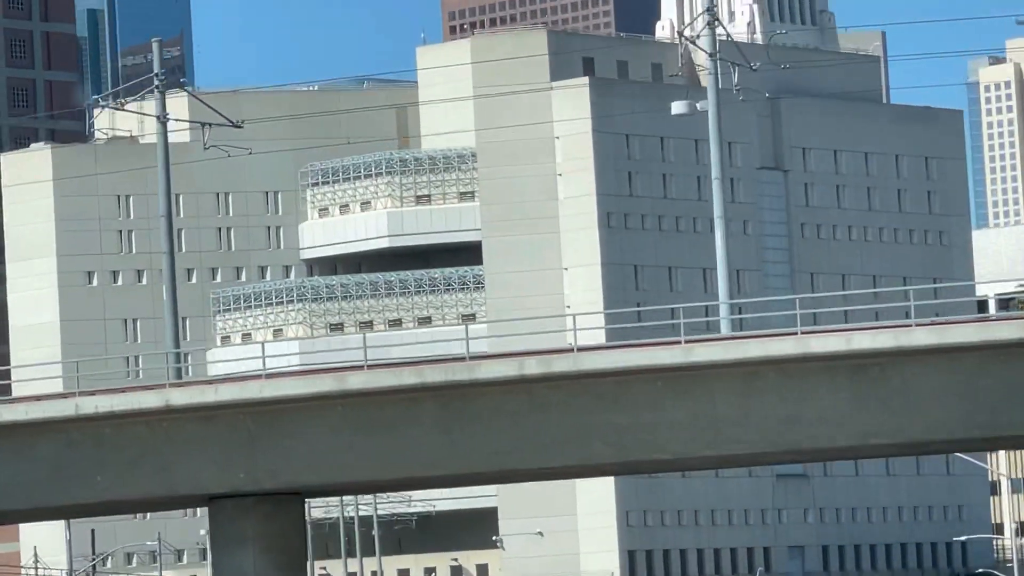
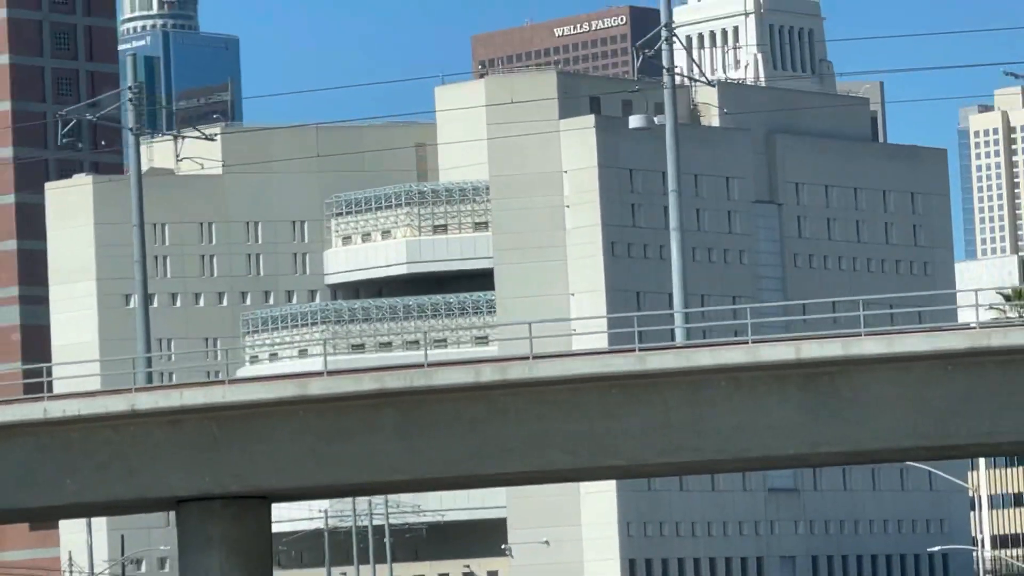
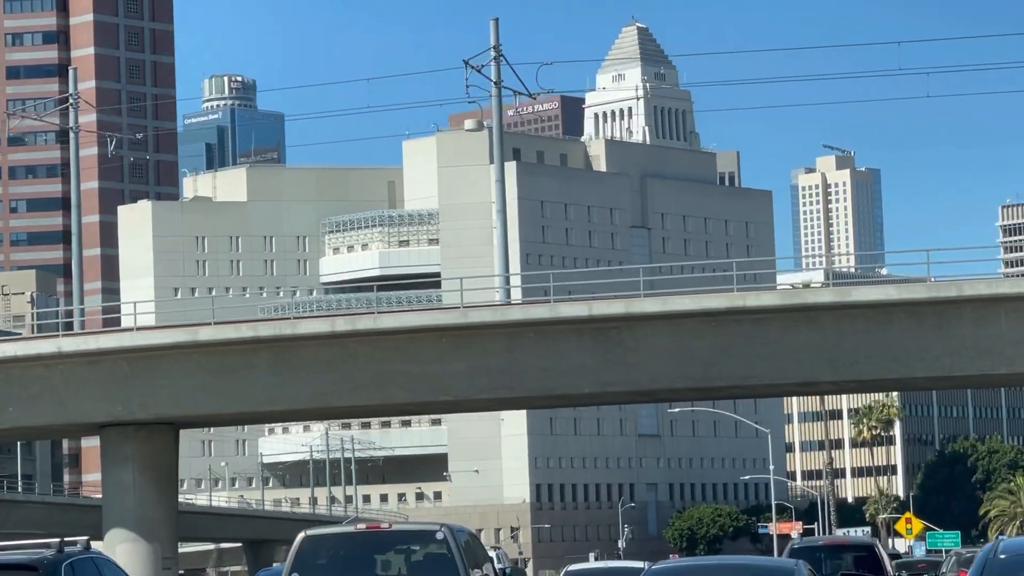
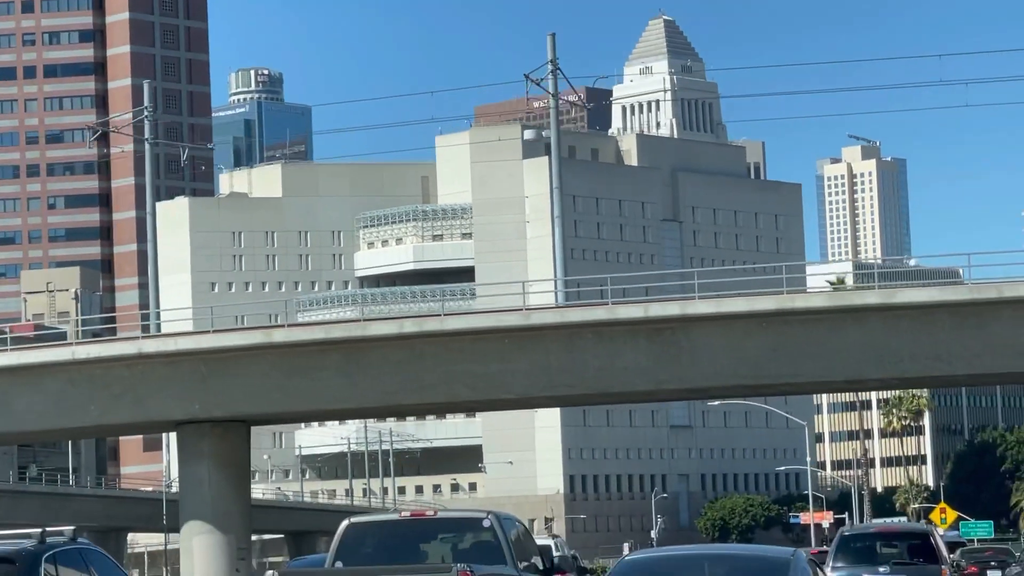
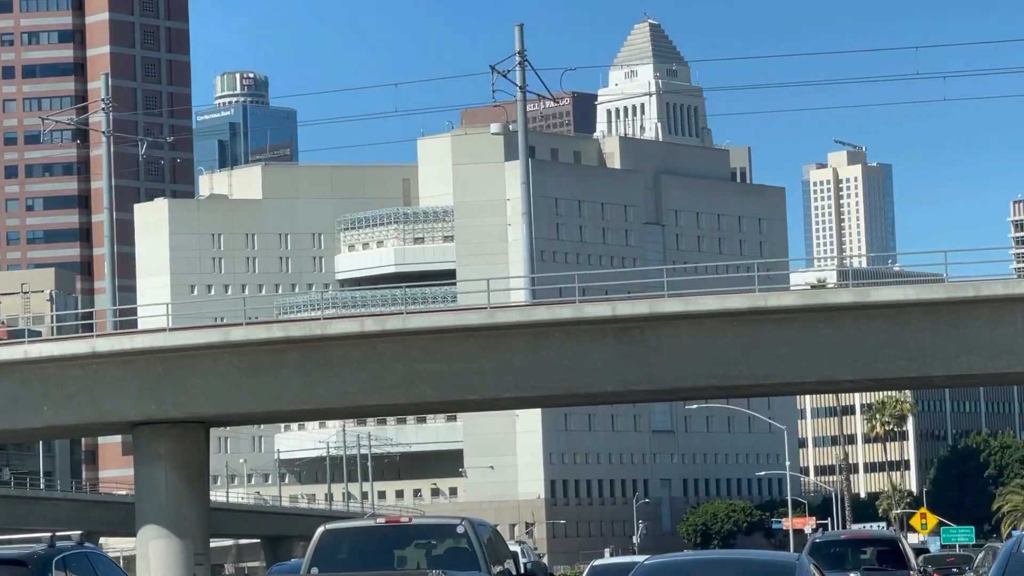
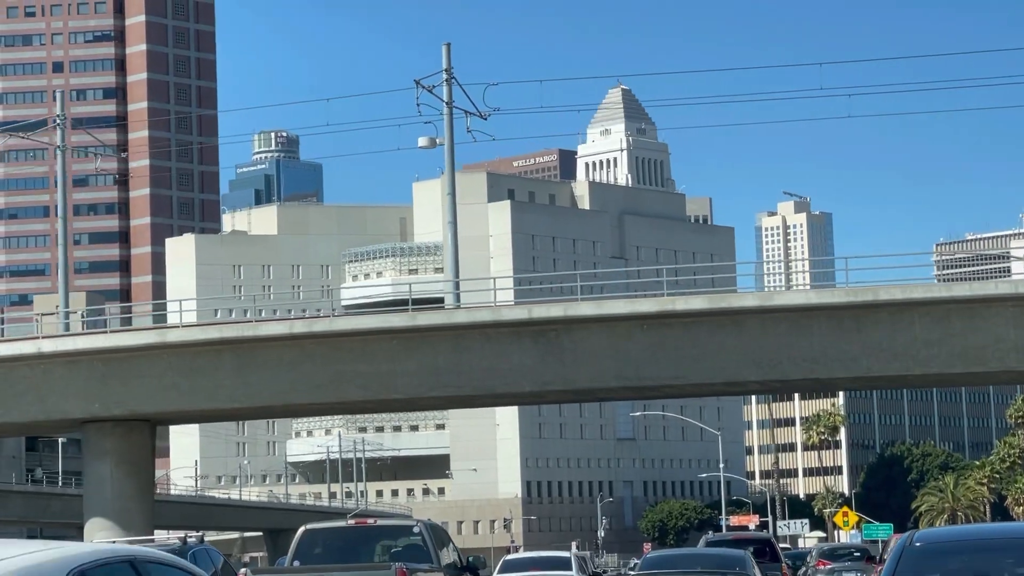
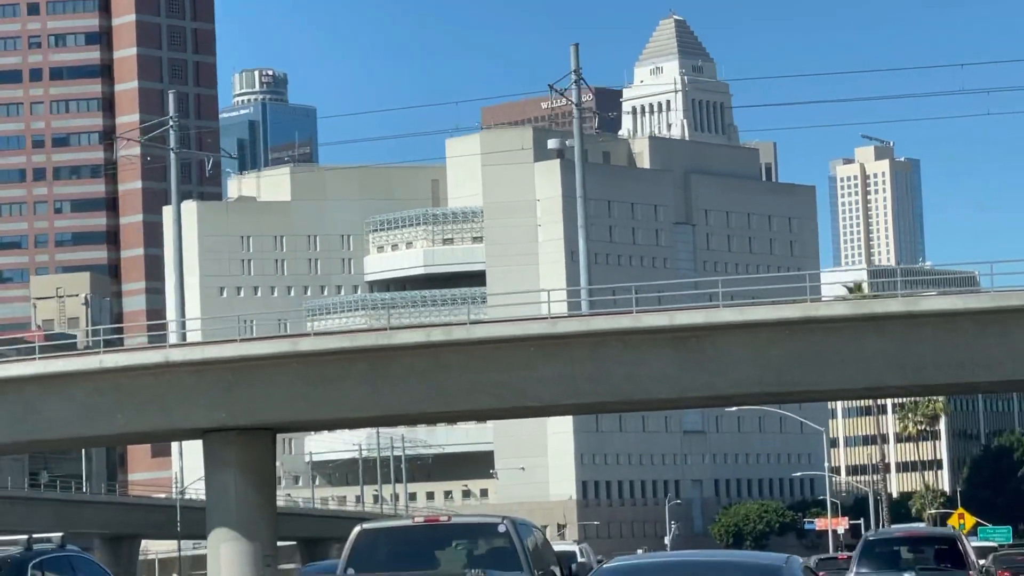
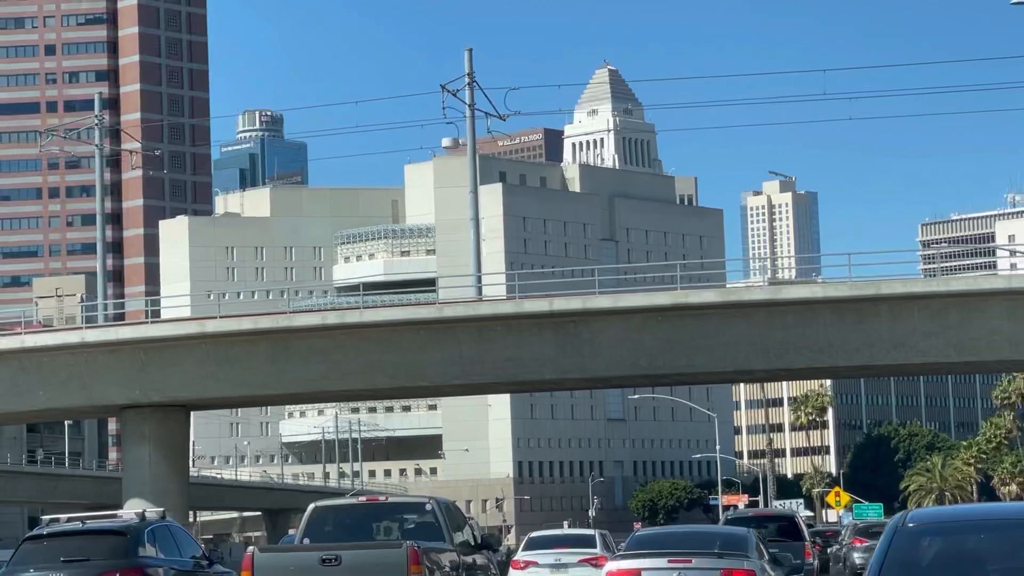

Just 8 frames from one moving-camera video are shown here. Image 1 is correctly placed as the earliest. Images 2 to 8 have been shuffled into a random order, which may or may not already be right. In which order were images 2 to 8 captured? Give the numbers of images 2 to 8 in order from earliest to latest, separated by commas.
2, 7, 4, 5, 3, 8, 6
